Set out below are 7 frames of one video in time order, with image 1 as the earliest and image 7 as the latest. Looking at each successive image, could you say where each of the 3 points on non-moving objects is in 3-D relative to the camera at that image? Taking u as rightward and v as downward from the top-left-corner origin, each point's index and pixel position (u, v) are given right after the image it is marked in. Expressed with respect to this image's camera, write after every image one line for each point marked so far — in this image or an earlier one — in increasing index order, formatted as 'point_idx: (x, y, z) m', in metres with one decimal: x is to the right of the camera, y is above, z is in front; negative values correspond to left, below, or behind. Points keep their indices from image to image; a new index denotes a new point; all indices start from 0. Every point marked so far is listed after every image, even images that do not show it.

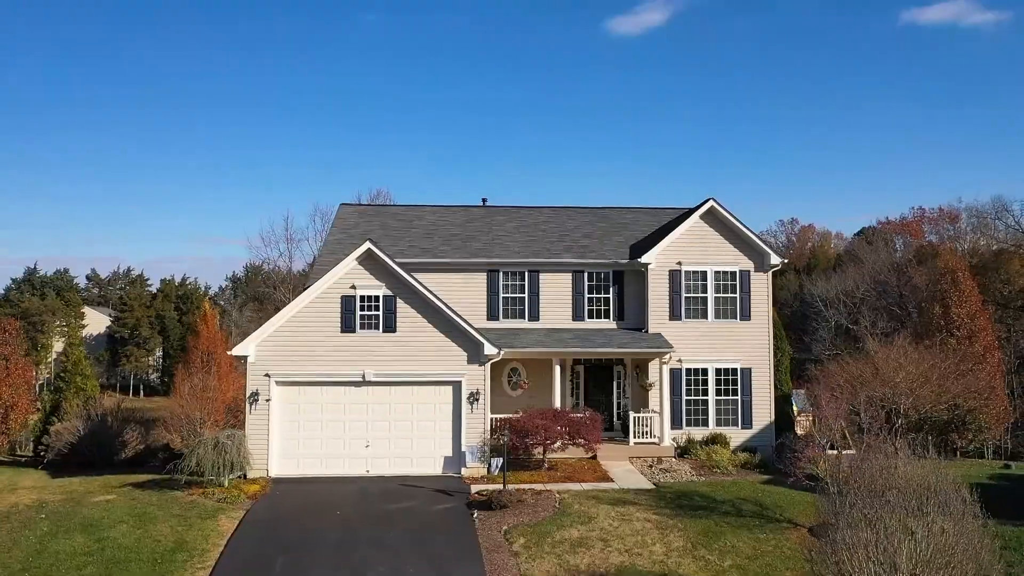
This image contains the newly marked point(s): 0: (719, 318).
0: (+5.0, -0.7, +18.5) m
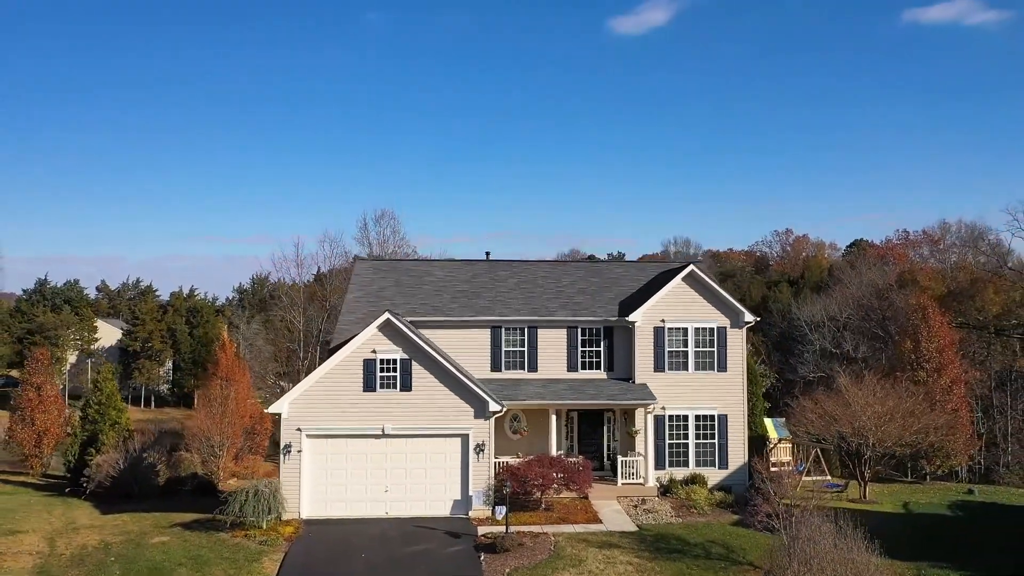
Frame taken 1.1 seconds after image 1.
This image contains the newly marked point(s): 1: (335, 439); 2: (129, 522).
0: (+5.0, -2.2, +20.7) m
1: (-4.0, -3.5, +17.9) m
2: (-9.0, -5.5, +18.3) m
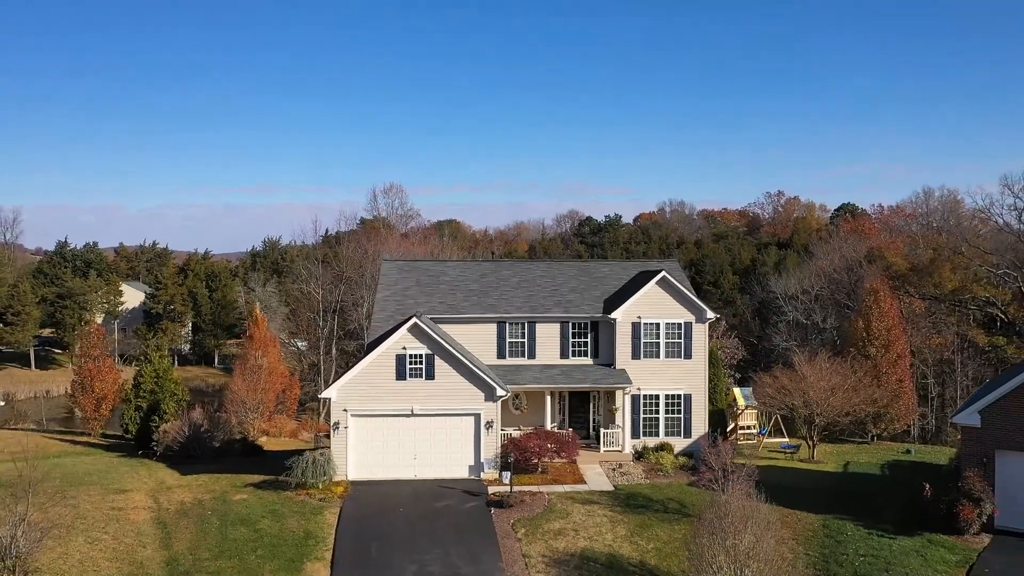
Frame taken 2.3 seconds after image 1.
0: (+5.1, -2.2, +25.1) m
1: (-3.9, -3.7, +22.3) m
2: (-8.9, -5.7, +23.0) m
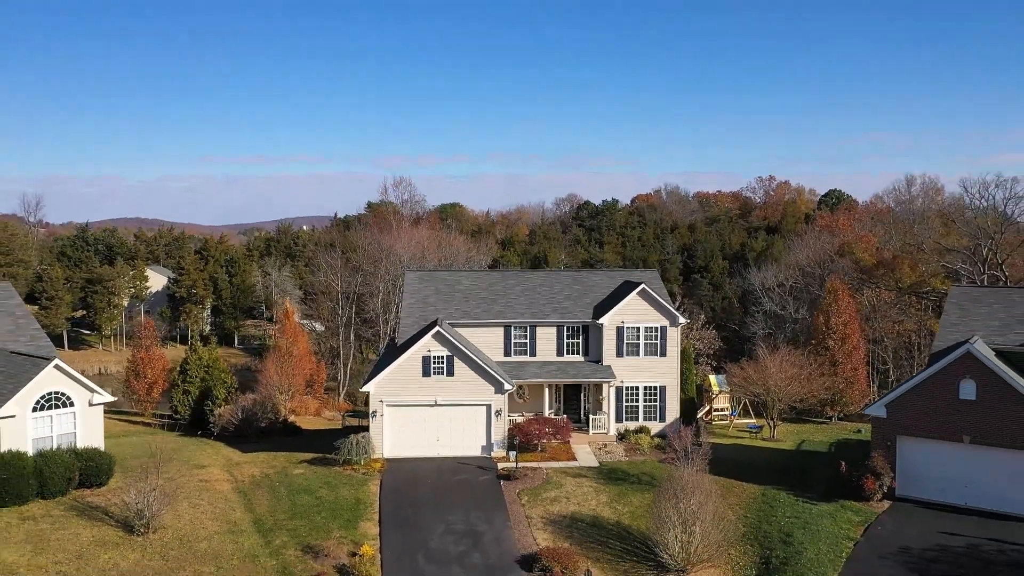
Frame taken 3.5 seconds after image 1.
0: (+5.3, -2.6, +30.0) m
1: (-3.8, -4.2, +27.4) m
2: (-8.7, -6.2, +28.1) m
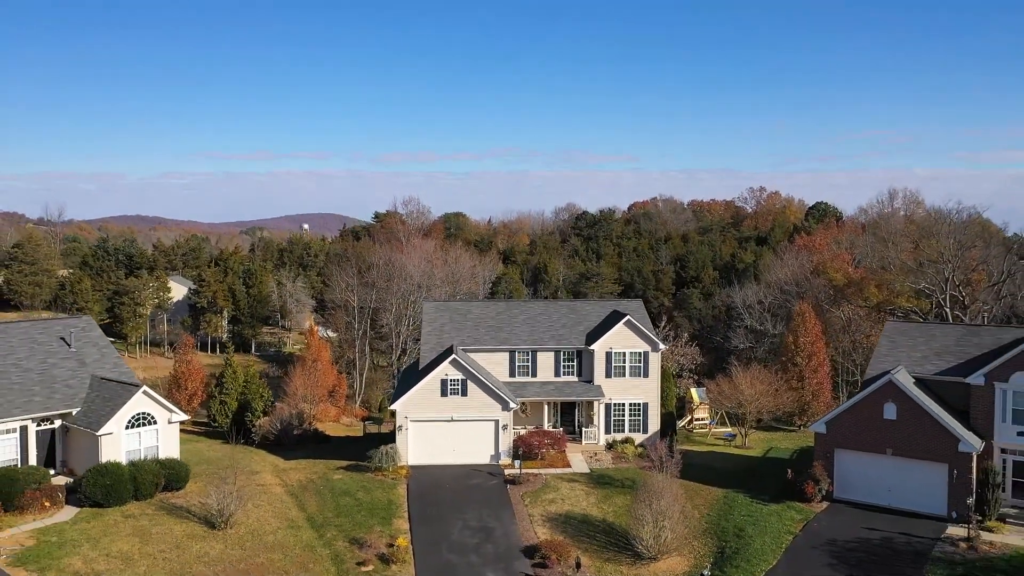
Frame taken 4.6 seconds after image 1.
0: (+5.5, -4.0, +35.0) m
1: (-3.6, -5.6, +32.4) m
2: (-8.6, -7.5, +33.1) m
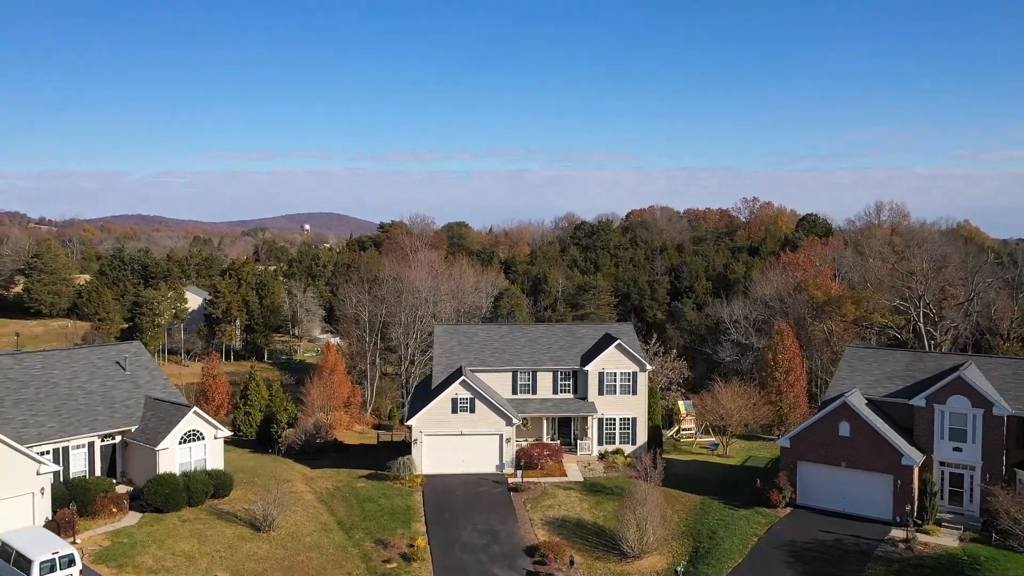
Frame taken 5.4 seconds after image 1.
0: (+5.6, -5.3, +39.1) m
1: (-3.5, -6.9, +36.4) m
2: (-8.4, -8.9, +37.2) m
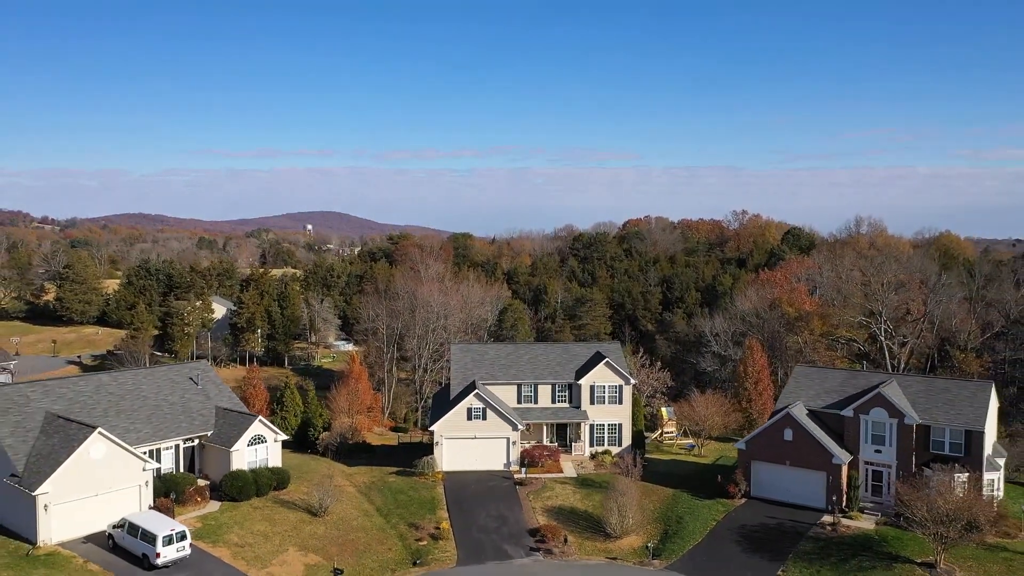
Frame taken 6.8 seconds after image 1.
0: (+5.9, -6.9, +46.3) m
1: (-3.2, -8.5, +43.7) m
2: (-8.1, -10.4, +44.4) m
